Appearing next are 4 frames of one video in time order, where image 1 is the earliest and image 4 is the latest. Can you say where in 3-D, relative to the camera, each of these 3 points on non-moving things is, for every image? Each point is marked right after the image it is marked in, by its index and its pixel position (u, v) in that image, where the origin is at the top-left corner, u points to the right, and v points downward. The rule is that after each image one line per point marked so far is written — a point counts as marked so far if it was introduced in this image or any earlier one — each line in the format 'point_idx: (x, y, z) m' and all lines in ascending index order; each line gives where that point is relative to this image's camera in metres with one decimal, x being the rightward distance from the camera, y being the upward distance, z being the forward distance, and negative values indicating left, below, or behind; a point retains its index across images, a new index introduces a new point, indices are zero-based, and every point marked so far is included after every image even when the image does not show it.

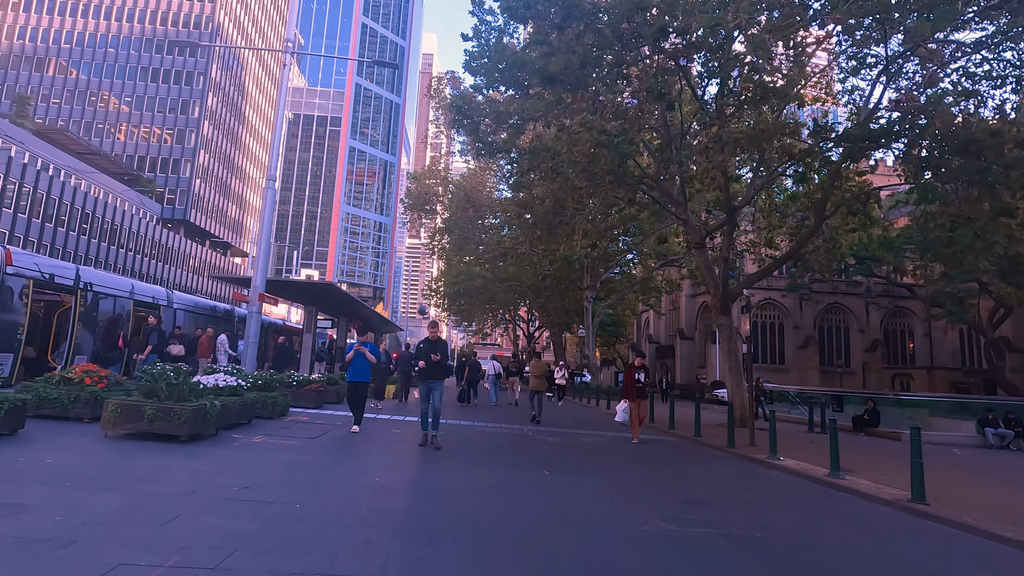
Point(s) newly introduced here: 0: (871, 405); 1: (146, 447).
0: (+13.8, -4.5, +19.0) m
1: (-5.0, -2.2, +6.8) m
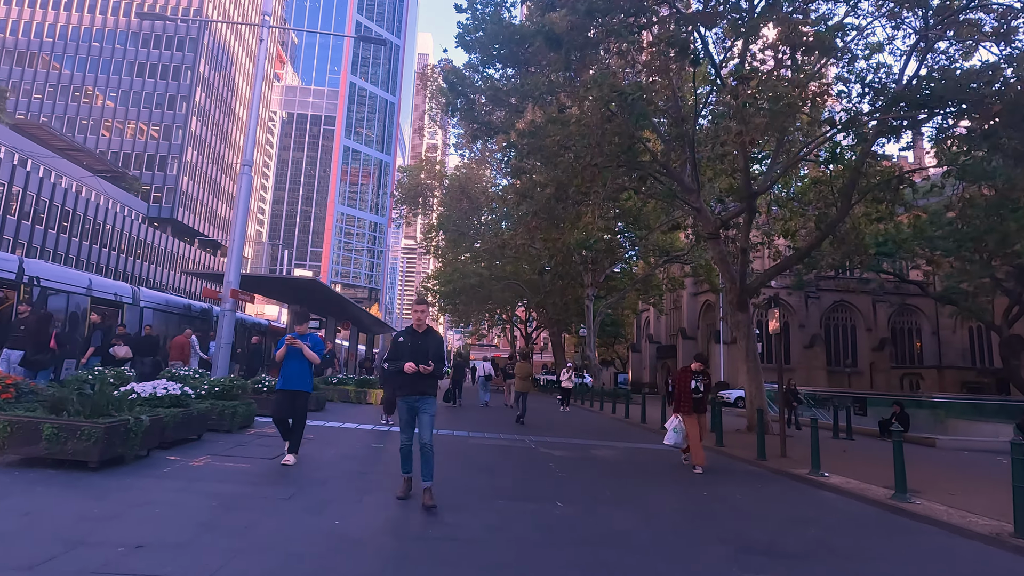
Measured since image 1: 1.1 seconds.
0: (+13.8, -4.3, +17.6) m
1: (-5.0, -2.0, +5.2) m
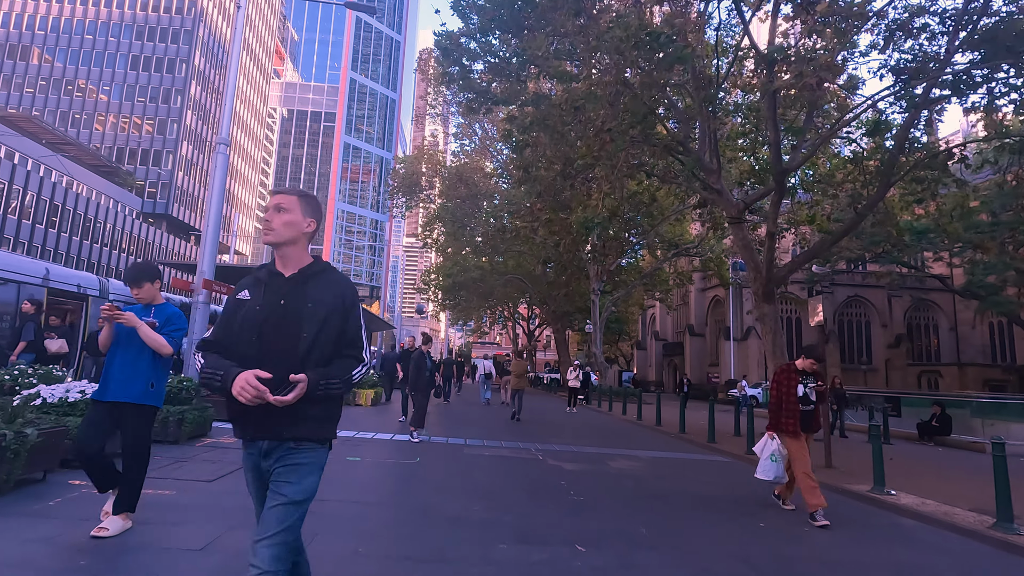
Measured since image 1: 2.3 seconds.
0: (+13.9, -3.9, +16.0) m
1: (-5.0, -1.8, +3.8) m
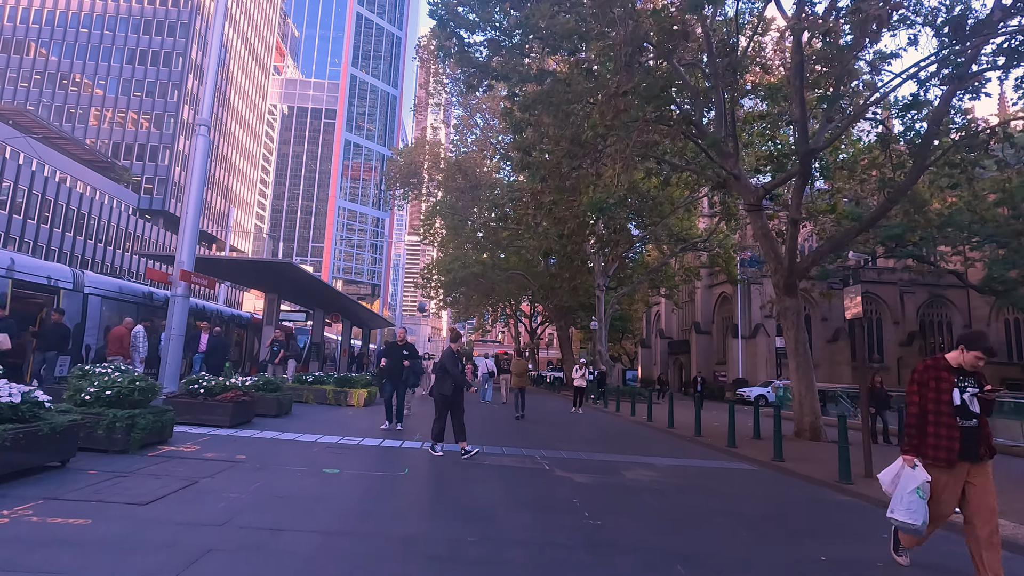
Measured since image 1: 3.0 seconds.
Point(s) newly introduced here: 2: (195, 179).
0: (+13.9, -3.7, +15.0) m
1: (-5.0, -1.6, +2.8) m
2: (-8.9, +3.0, +13.9) m
